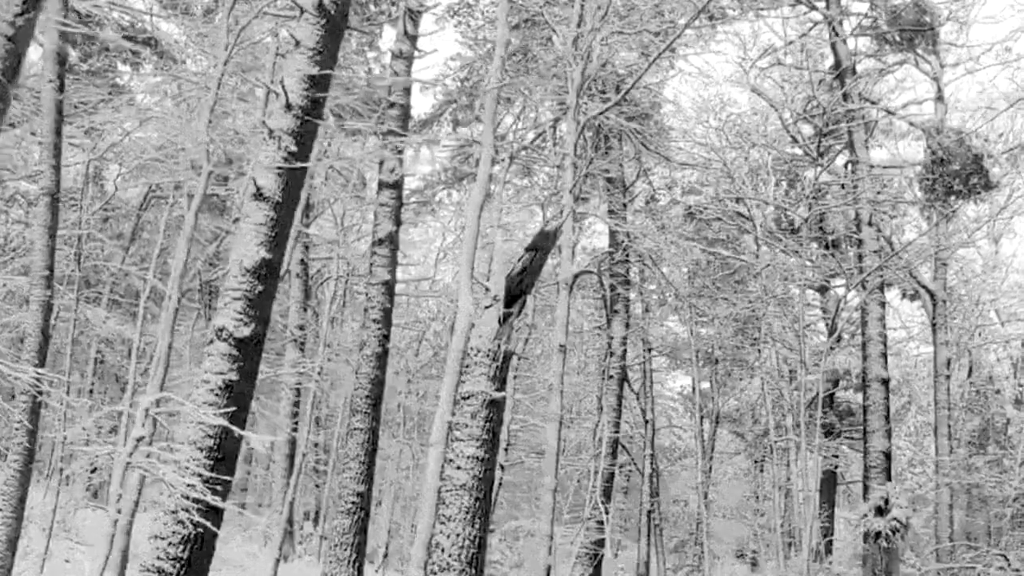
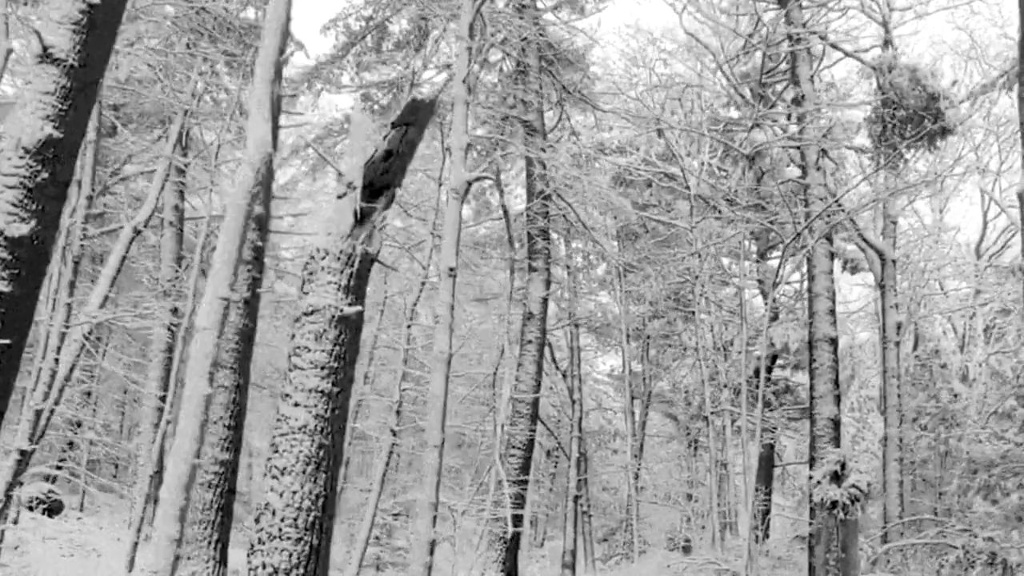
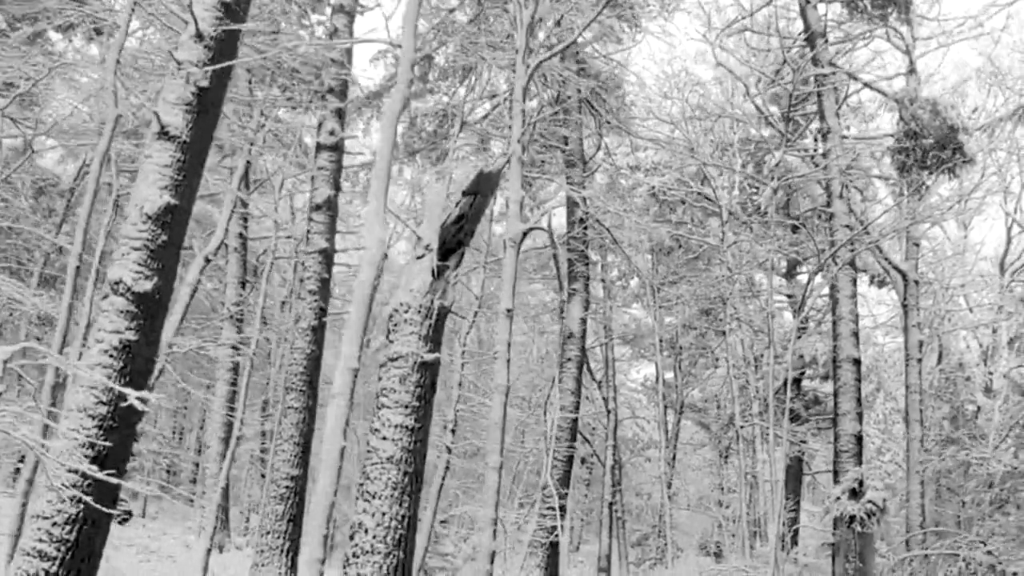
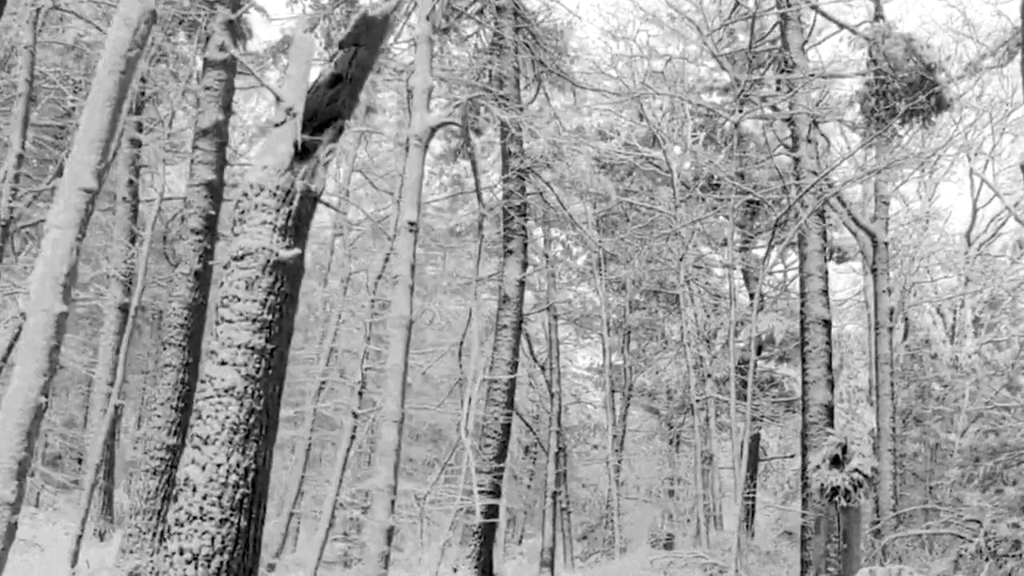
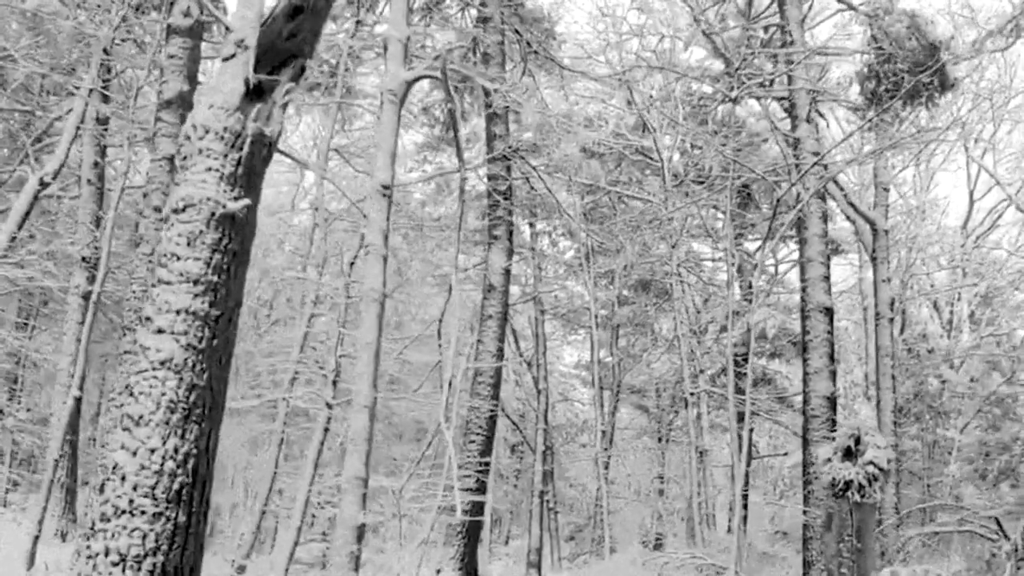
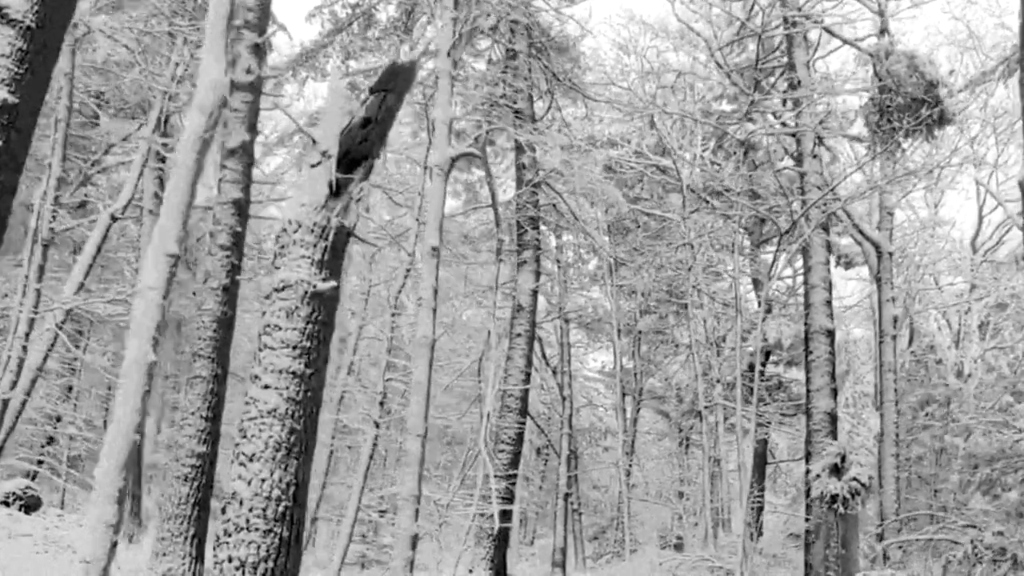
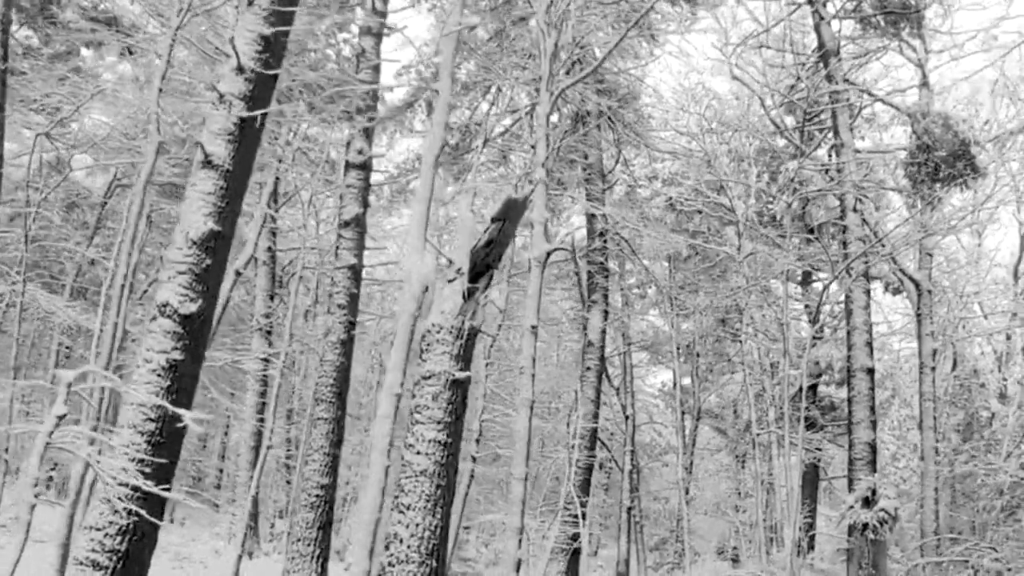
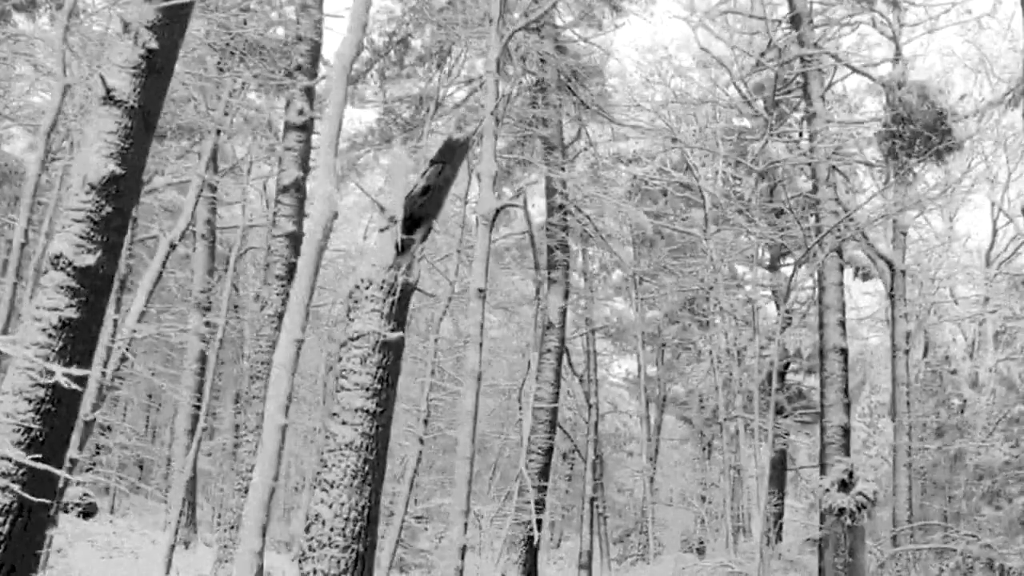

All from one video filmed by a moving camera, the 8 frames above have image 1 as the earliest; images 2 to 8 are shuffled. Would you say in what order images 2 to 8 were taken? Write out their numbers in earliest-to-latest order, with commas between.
7, 3, 8, 2, 6, 4, 5
